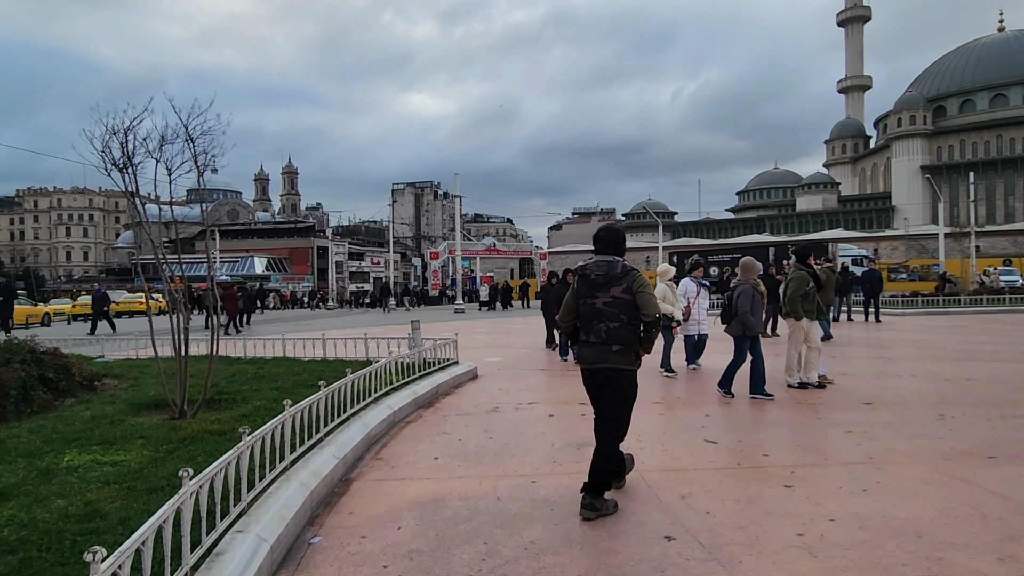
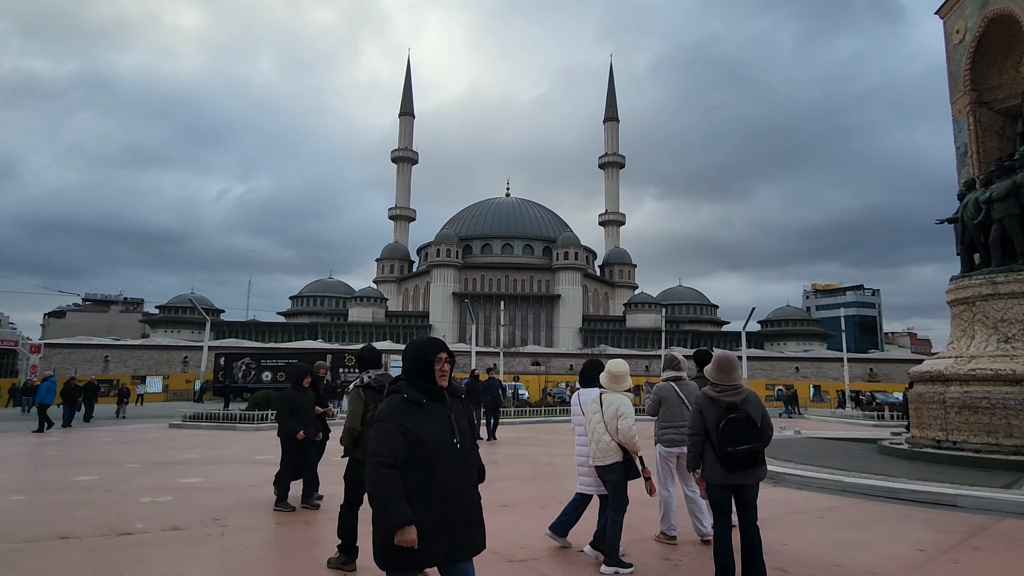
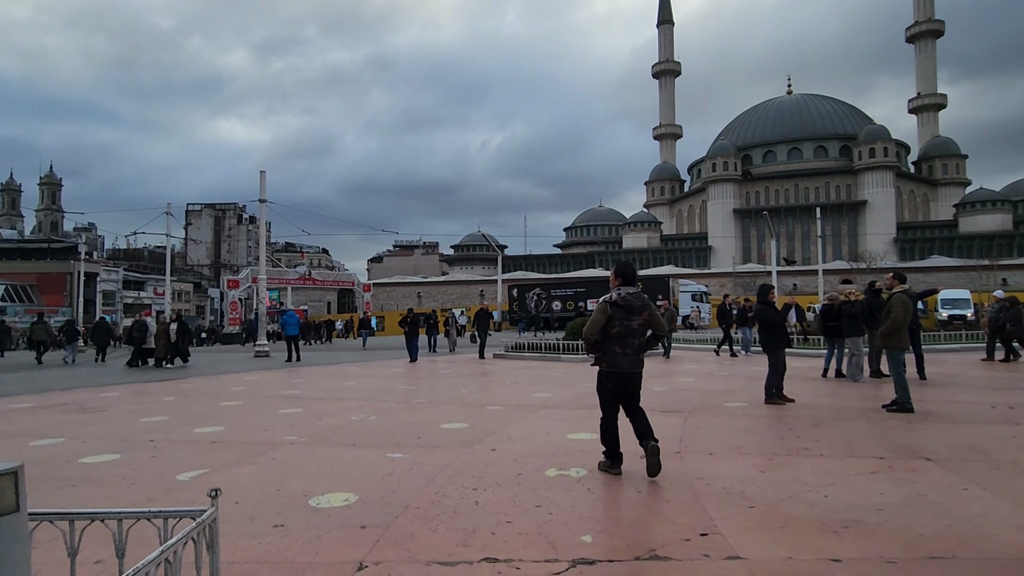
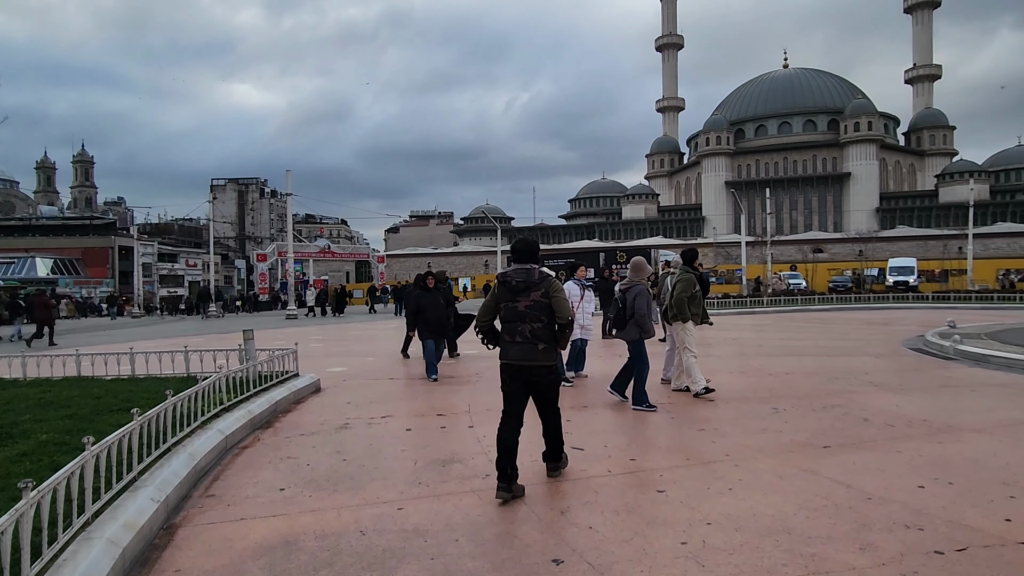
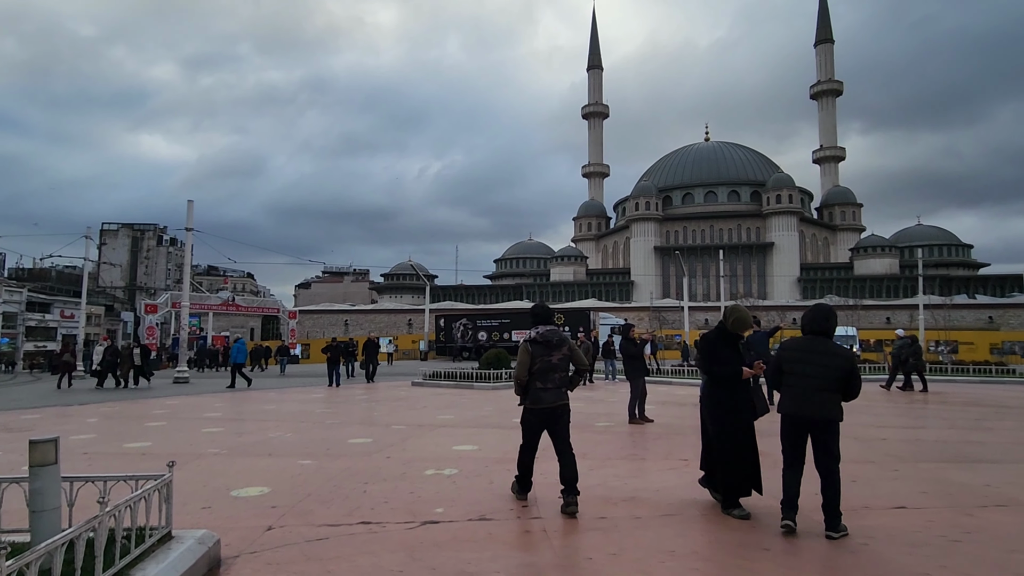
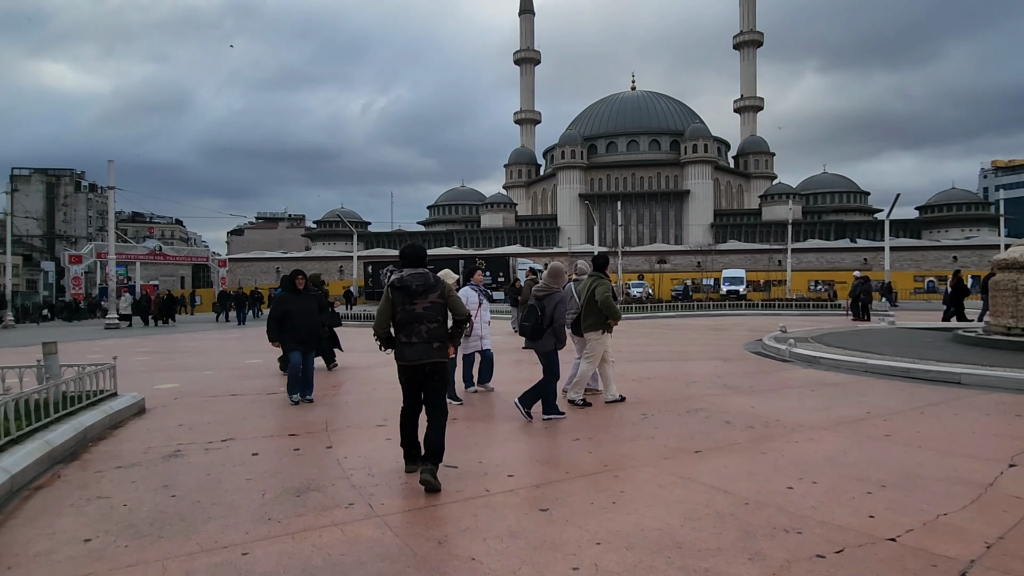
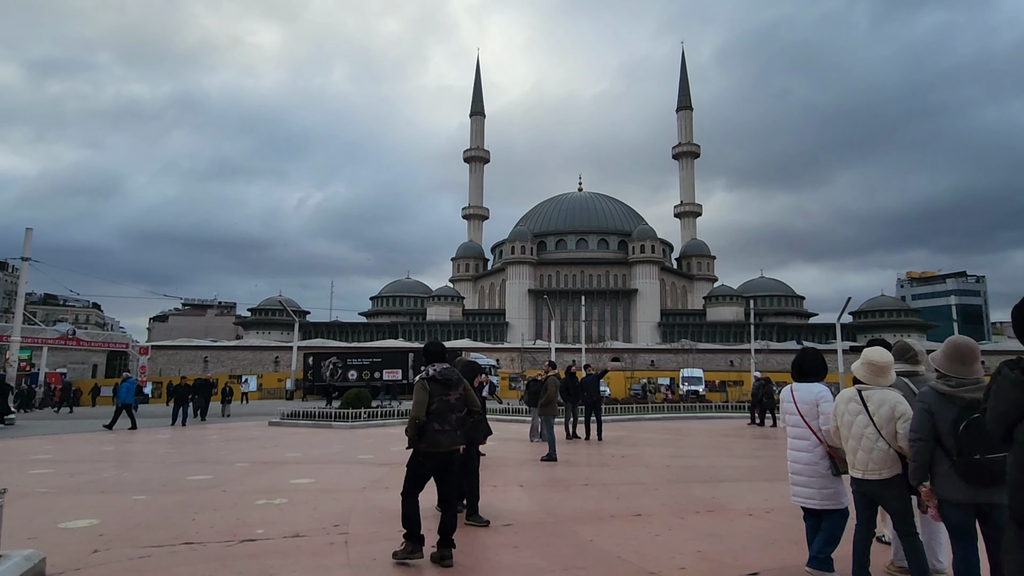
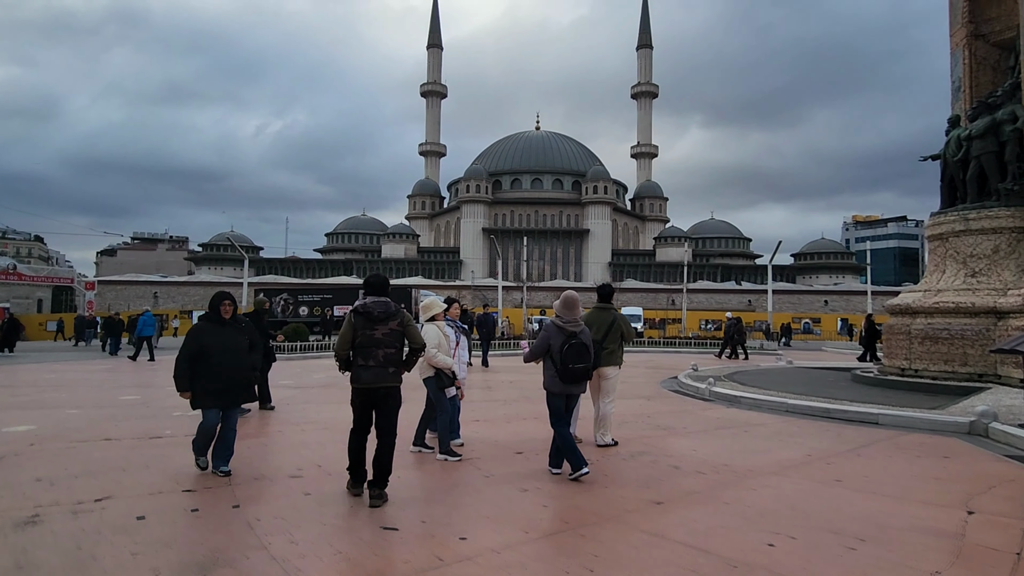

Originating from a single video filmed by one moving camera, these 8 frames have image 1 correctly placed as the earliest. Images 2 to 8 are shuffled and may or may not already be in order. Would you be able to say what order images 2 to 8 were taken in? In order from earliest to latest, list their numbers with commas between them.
4, 6, 8, 2, 7, 5, 3
